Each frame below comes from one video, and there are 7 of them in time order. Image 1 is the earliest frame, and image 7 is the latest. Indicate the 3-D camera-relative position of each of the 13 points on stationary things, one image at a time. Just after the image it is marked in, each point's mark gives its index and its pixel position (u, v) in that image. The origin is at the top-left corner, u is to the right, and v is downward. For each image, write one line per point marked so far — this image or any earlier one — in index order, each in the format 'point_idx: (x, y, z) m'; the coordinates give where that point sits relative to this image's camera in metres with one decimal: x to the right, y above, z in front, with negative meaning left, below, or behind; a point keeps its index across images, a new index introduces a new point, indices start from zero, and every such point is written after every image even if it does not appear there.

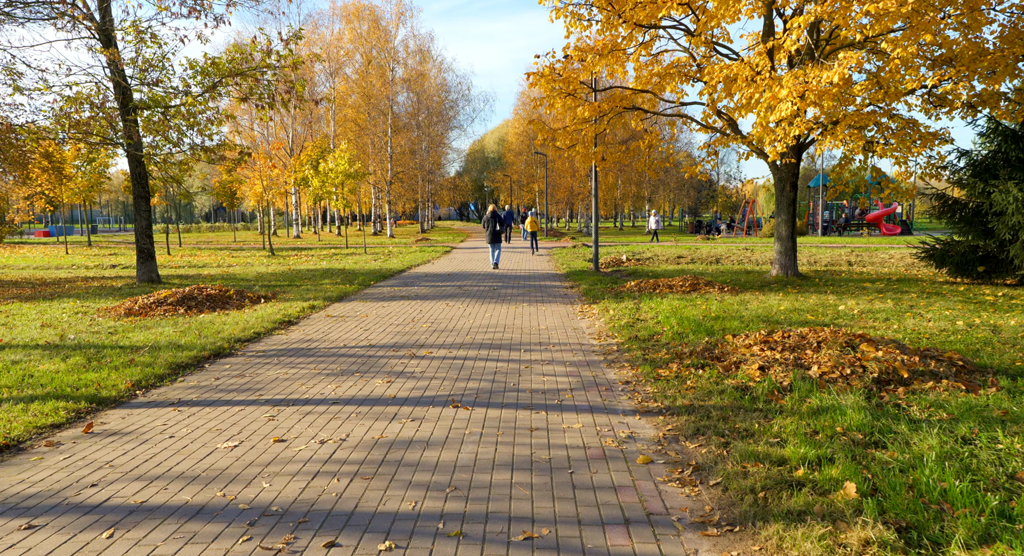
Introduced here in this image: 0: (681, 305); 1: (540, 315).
0: (+2.5, -0.4, +12.3) m
1: (+0.5, -0.5, +12.9) m
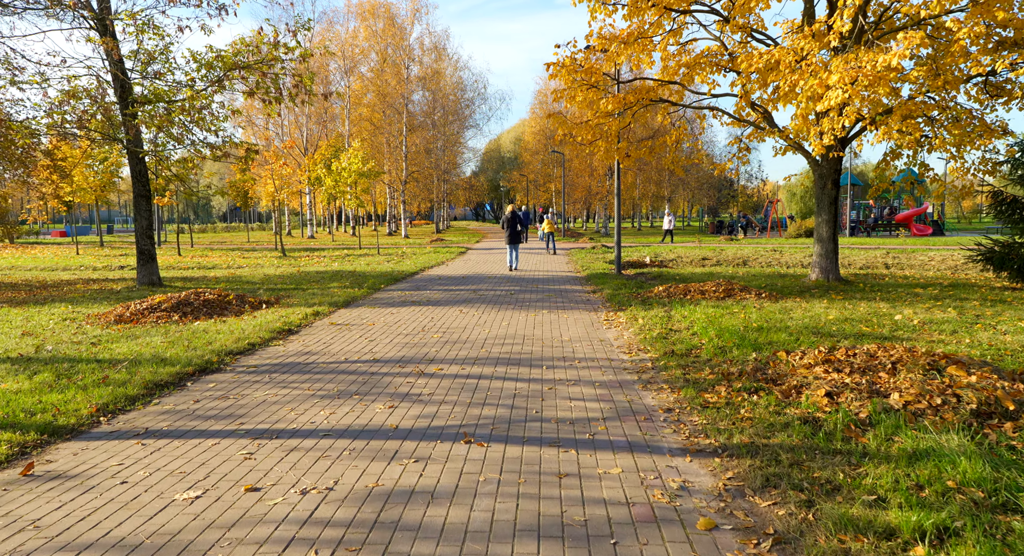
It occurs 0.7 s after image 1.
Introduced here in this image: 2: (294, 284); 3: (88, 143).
0: (+2.7, -0.5, +11.2) m
1: (+0.7, -0.6, +11.9) m
2: (-4.6, -0.1, +18.1) m
3: (-9.0, +2.8, +18.2) m
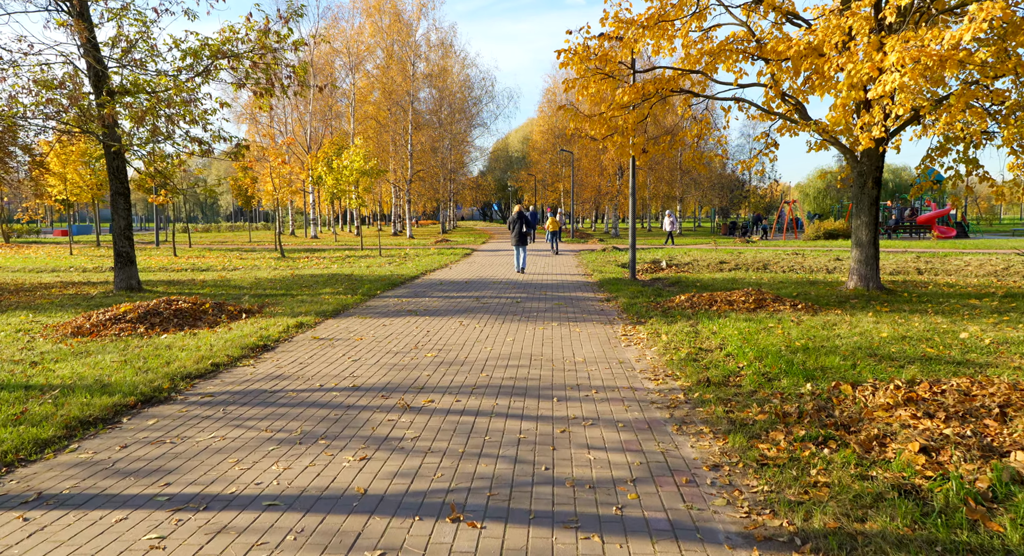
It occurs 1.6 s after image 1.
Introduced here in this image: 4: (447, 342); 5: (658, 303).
0: (+2.8, -0.6, +9.9) m
1: (+0.8, -0.7, +10.5) m
2: (-4.5, -0.2, +16.8) m
3: (-8.9, +2.8, +17.0) m
4: (-0.8, -0.7, +10.1) m
5: (+2.3, -0.4, +13.4) m
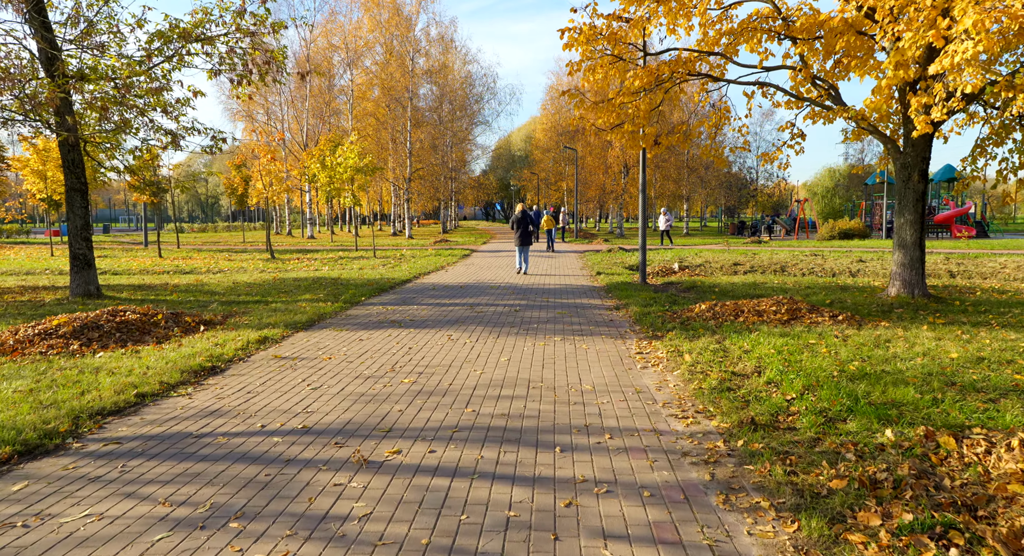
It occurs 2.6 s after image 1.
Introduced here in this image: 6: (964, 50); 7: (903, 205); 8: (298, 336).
0: (+2.7, -0.7, +8.3) m
1: (+0.8, -0.8, +9.0) m
2: (-4.5, -0.3, +15.3) m
3: (-8.9, +2.7, +15.4) m
4: (-0.8, -0.8, +8.5) m
5: (+2.2, -0.5, +11.8) m
6: (+4.1, +2.1, +7.8) m
7: (+5.7, +1.0, +12.4) m
8: (-2.6, -0.7, +10.4) m
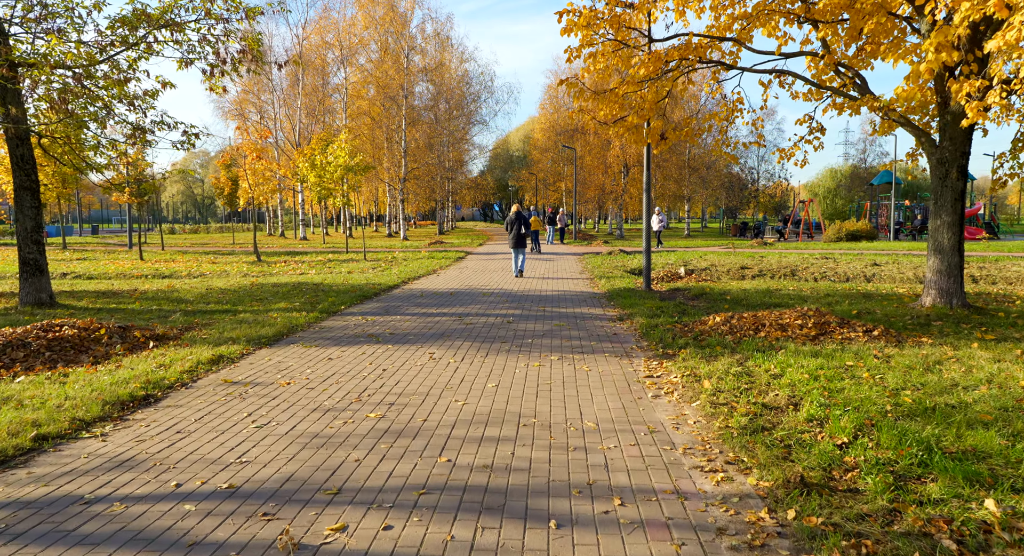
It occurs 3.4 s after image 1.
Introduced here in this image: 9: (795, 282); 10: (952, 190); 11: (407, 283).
0: (+2.7, -0.8, +7.1) m
1: (+0.7, -0.9, +7.7) m
2: (-4.6, -0.4, +14.0) m
3: (-9.0, +2.6, +14.2) m
4: (-0.9, -0.9, +7.3) m
5: (+2.1, -0.6, +10.6) m
6: (+4.0, +2.0, +6.5) m
7: (+5.6, +0.9, +11.2) m
8: (-2.7, -0.8, +9.1) m
9: (+6.2, -0.1, +18.8) m
10: (+5.5, +1.1, +10.7) m
11: (-2.3, -0.1, +18.9) m
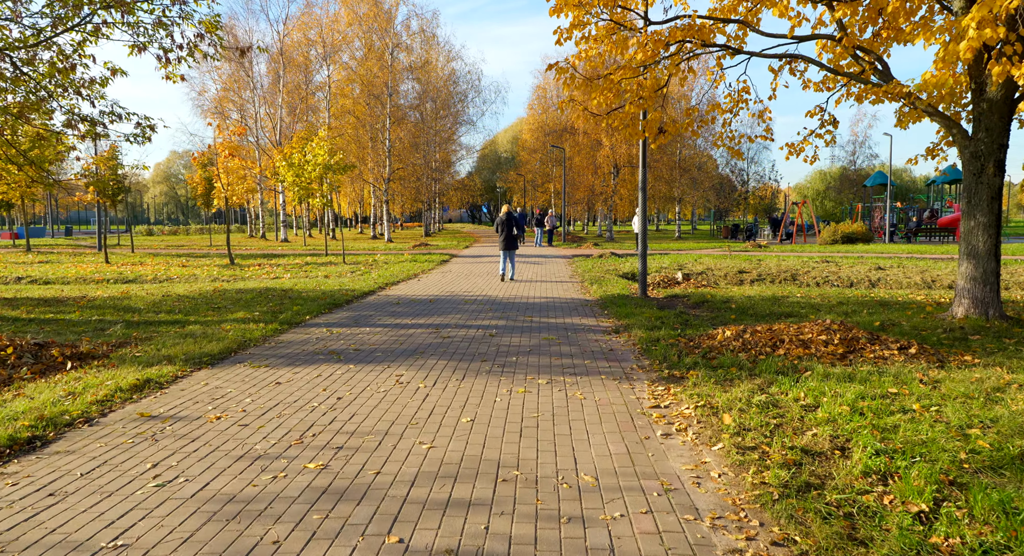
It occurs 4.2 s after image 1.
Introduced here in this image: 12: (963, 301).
0: (+2.5, -0.9, +5.8) m
1: (+0.5, -1.0, +6.5) m
2: (-4.9, -0.5, +12.6) m
3: (-9.2, +2.5, +12.8) m
4: (-1.1, -1.0, +6.0) m
5: (+2.0, -0.7, +9.3) m
6: (+3.8, +1.9, +5.3) m
7: (+5.4, +0.8, +9.9) m
8: (-2.9, -0.9, +7.8) m
9: (+5.9, -0.2, +17.6) m
10: (+5.3, +1.0, +9.5) m
11: (-2.6, -0.2, +17.6) m
12: (+5.4, -0.3, +10.1) m
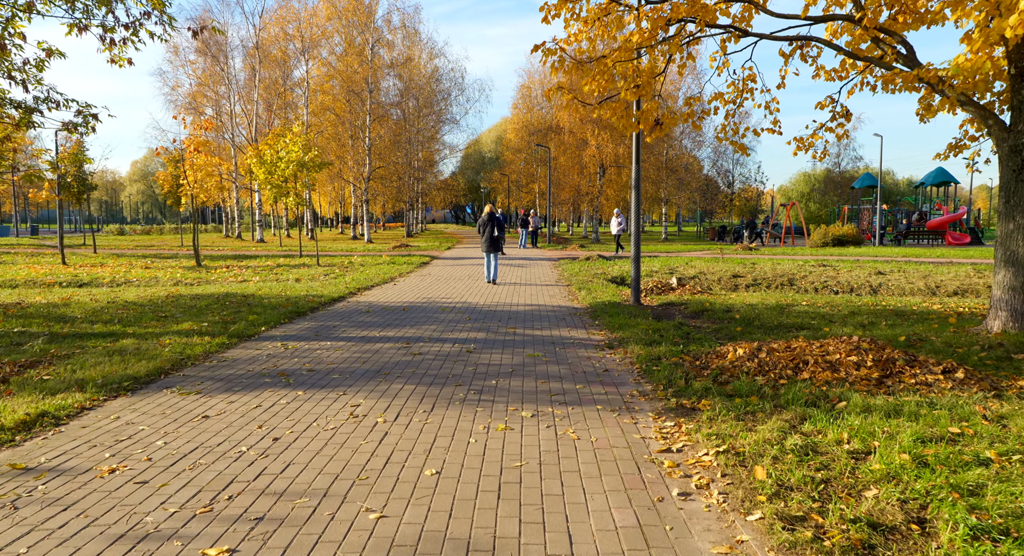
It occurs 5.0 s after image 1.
0: (+2.4, -1.0, +4.6) m
1: (+0.4, -1.1, +5.2) m
2: (-5.1, -0.6, +11.3) m
3: (-9.5, +2.4, +11.3) m
4: (-1.2, -1.1, +4.7) m
5: (+1.8, -0.8, +8.1) m
6: (+3.7, +1.8, +4.1) m
7: (+5.2, +0.7, +8.8) m
8: (-3.1, -1.0, +6.5) m
9: (+5.6, -0.3, +16.4) m
10: (+5.1, +0.9, +8.3) m
11: (-3.0, -0.3, +16.3) m
12: (+5.1, -0.4, +8.9) m
